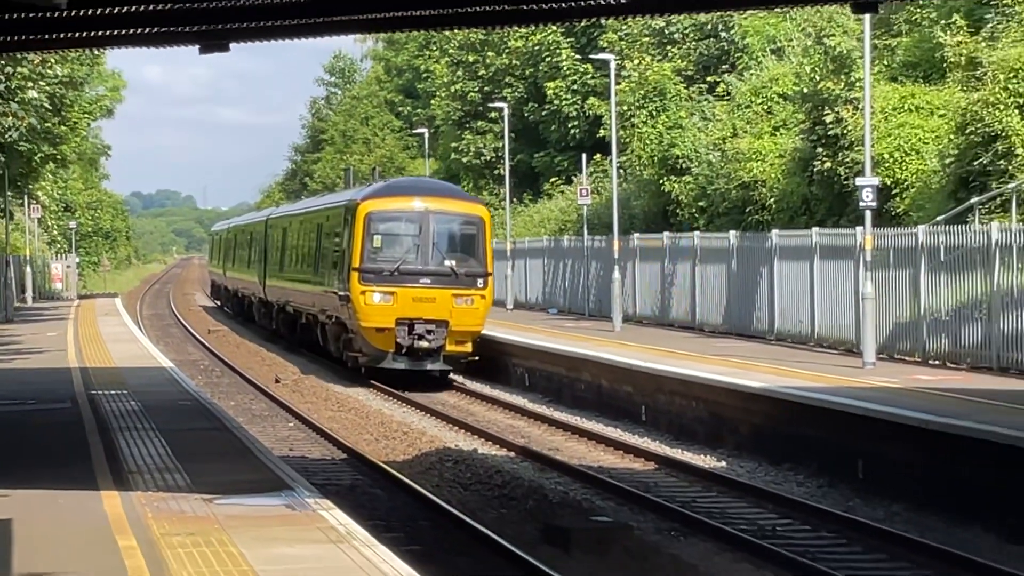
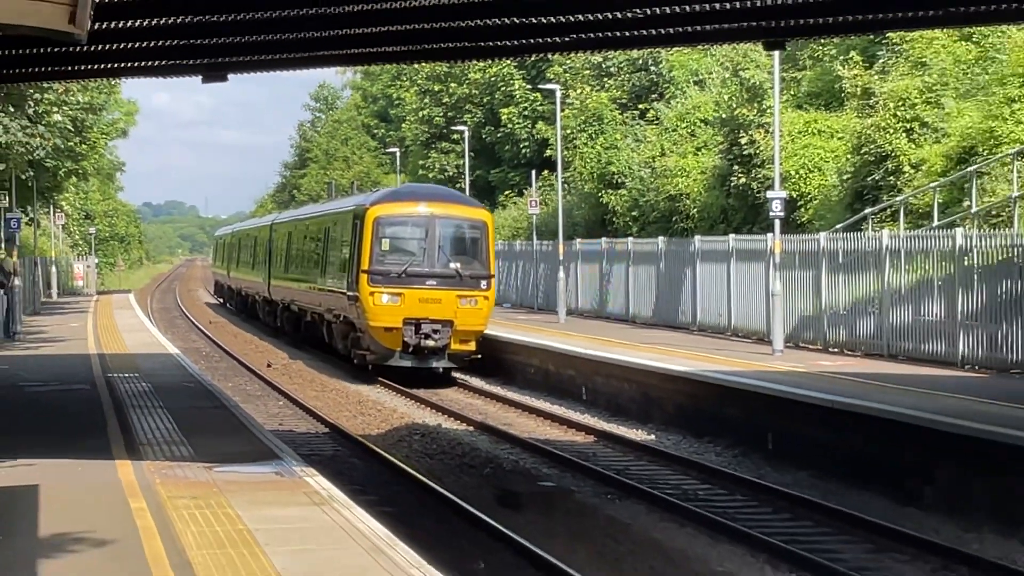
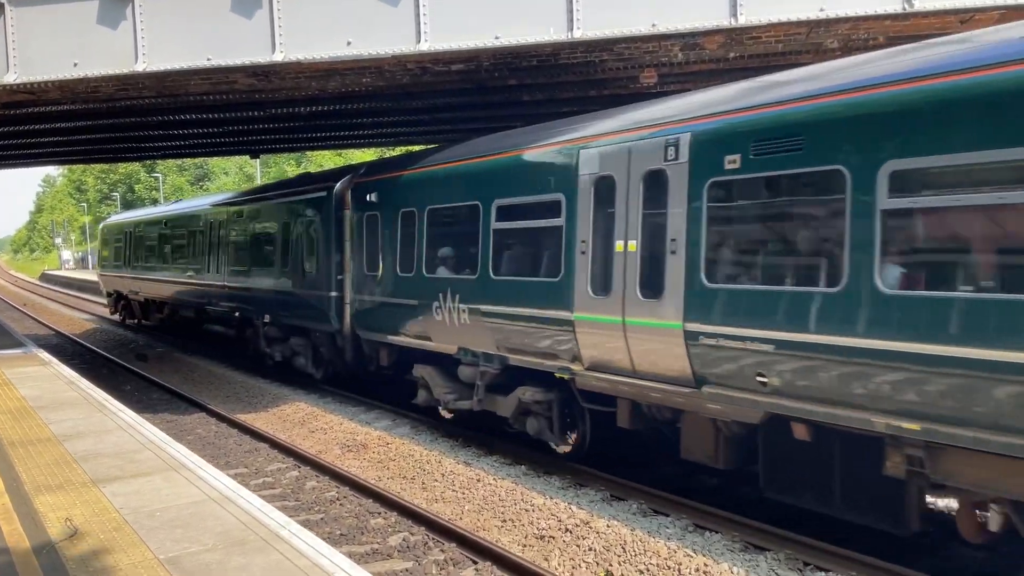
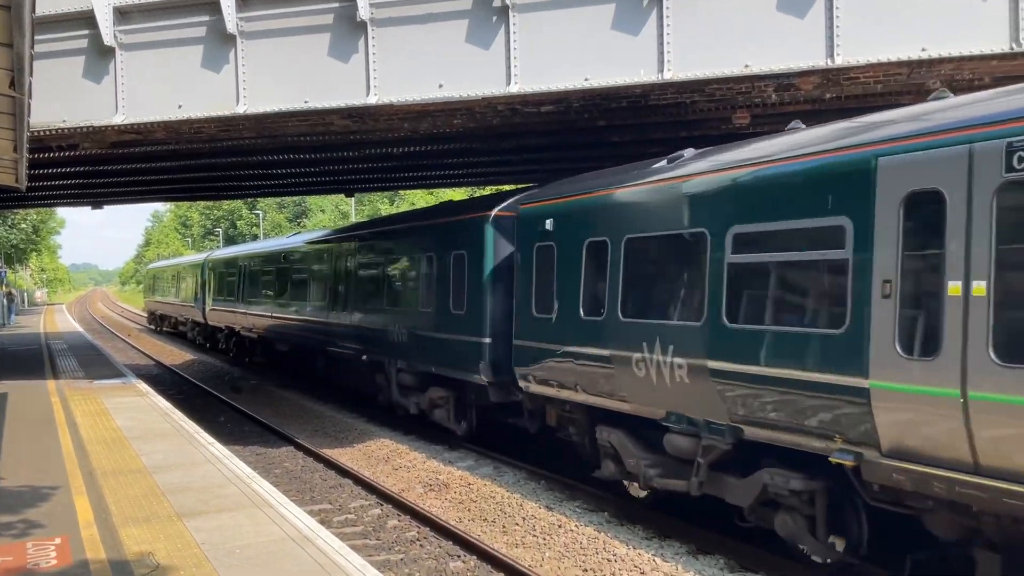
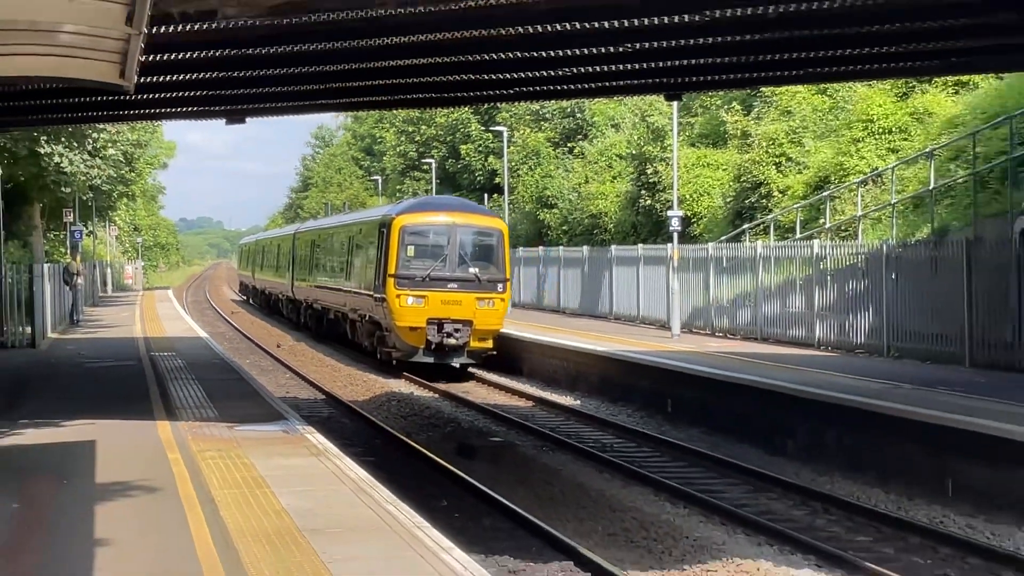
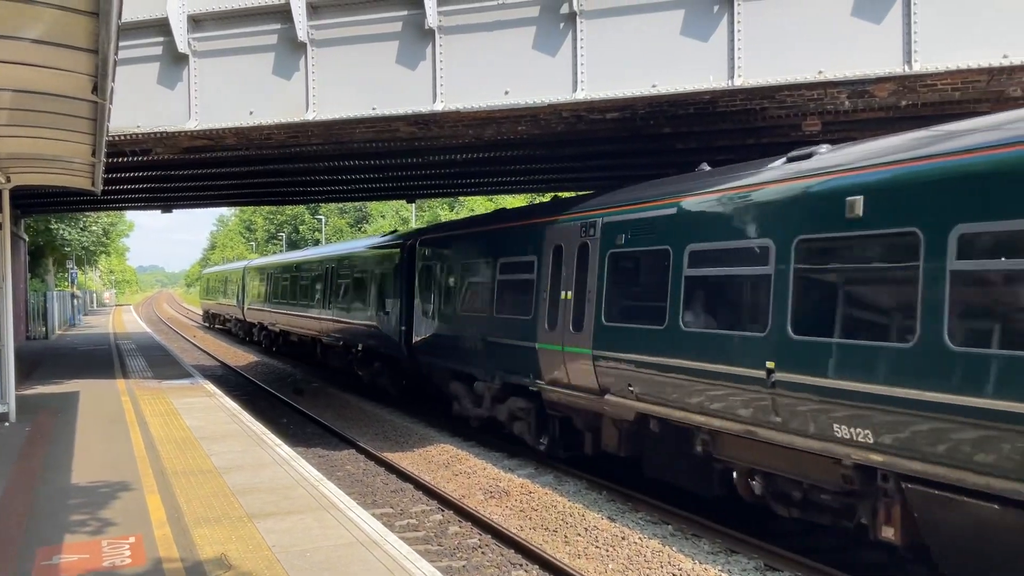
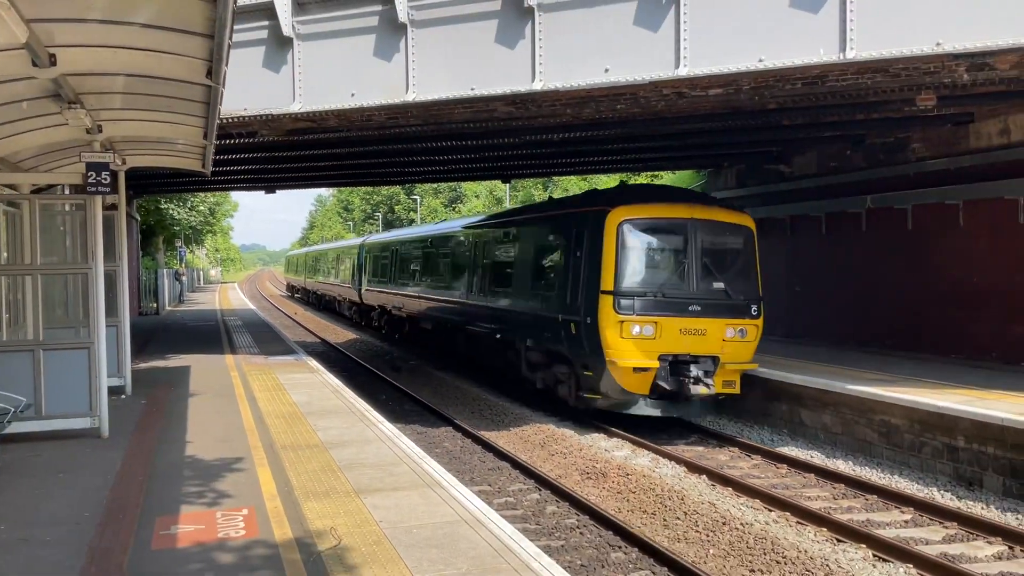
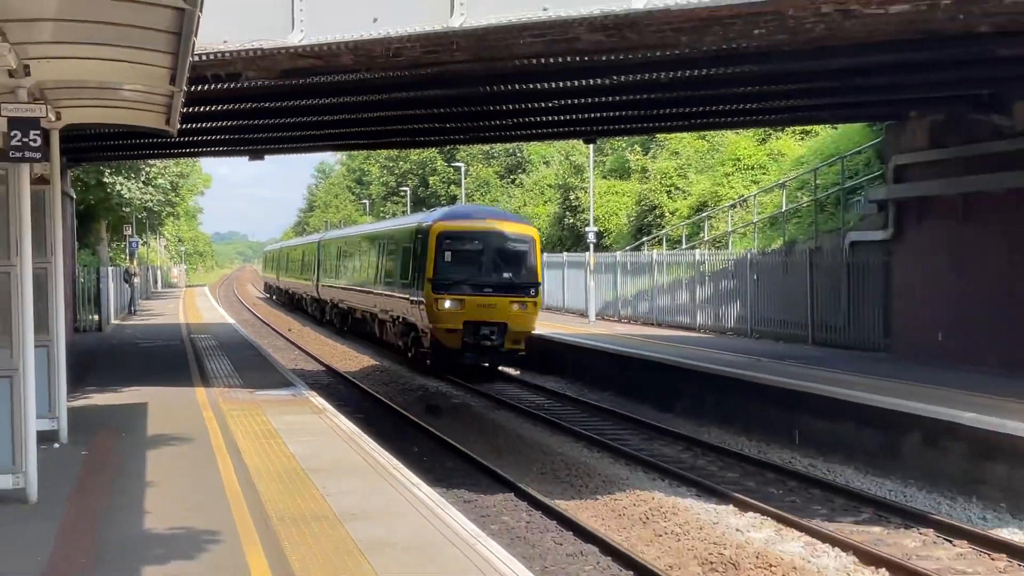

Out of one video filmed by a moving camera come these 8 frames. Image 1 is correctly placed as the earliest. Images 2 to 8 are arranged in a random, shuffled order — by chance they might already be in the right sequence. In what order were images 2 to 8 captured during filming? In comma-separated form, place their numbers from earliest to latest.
2, 5, 8, 7, 6, 4, 3
